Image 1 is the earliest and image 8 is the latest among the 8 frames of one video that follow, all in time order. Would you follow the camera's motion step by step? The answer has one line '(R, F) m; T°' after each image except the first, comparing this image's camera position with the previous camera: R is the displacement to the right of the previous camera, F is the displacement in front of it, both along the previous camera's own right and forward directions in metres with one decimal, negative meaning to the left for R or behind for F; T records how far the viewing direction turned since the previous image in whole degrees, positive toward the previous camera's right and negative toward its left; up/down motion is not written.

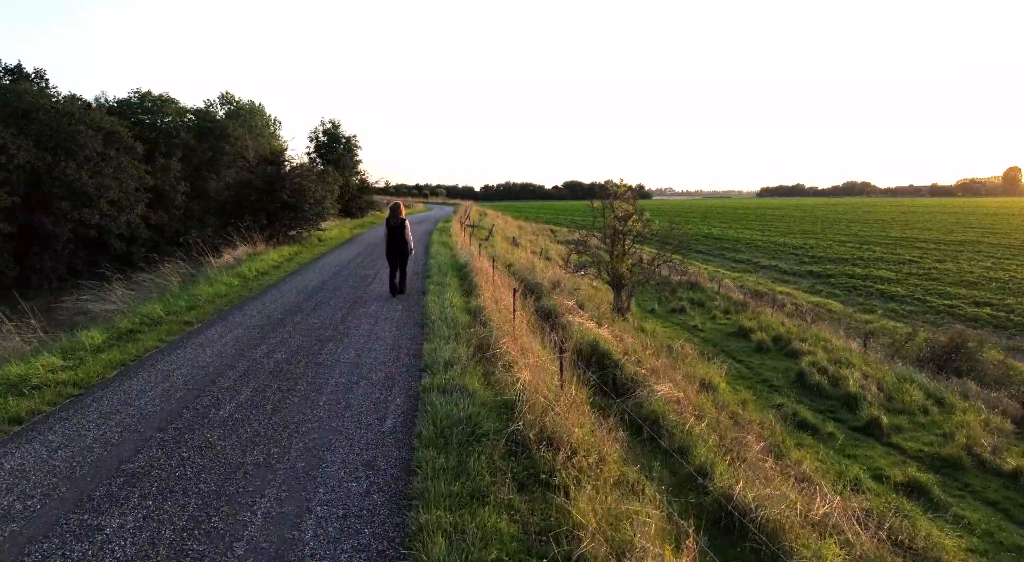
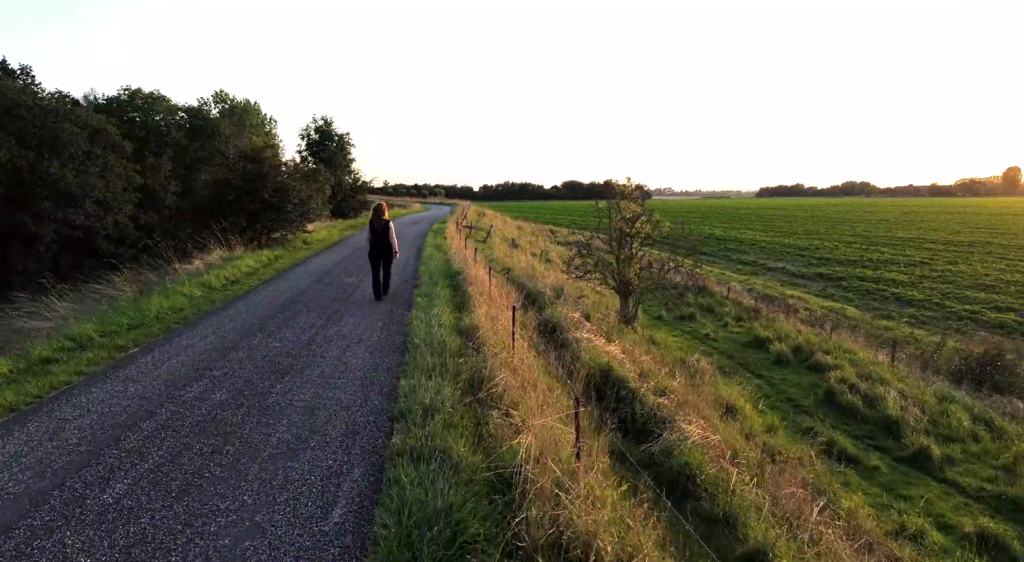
(0.0, +1.3) m; 0°
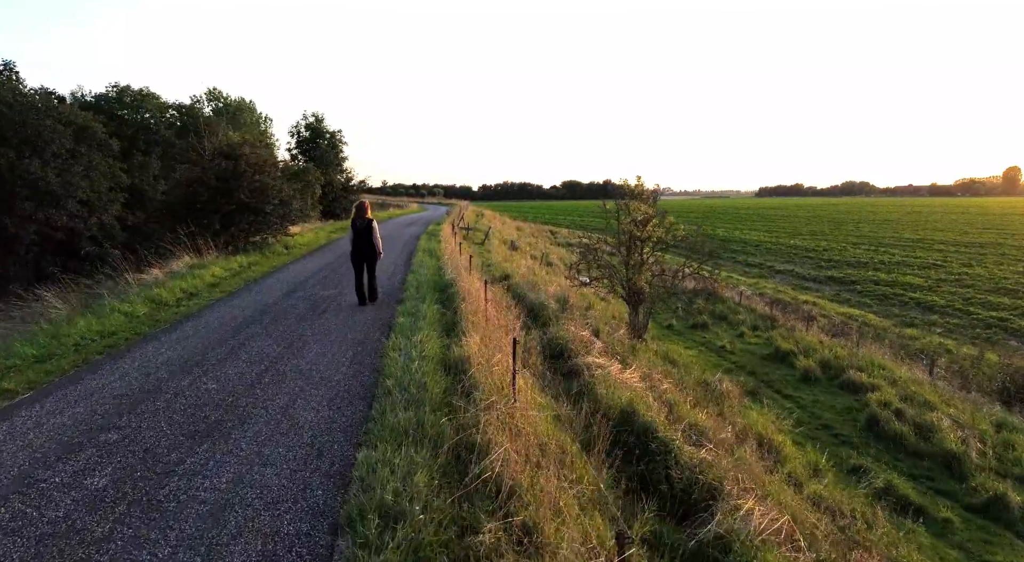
(0.0, +1.4) m; 0°
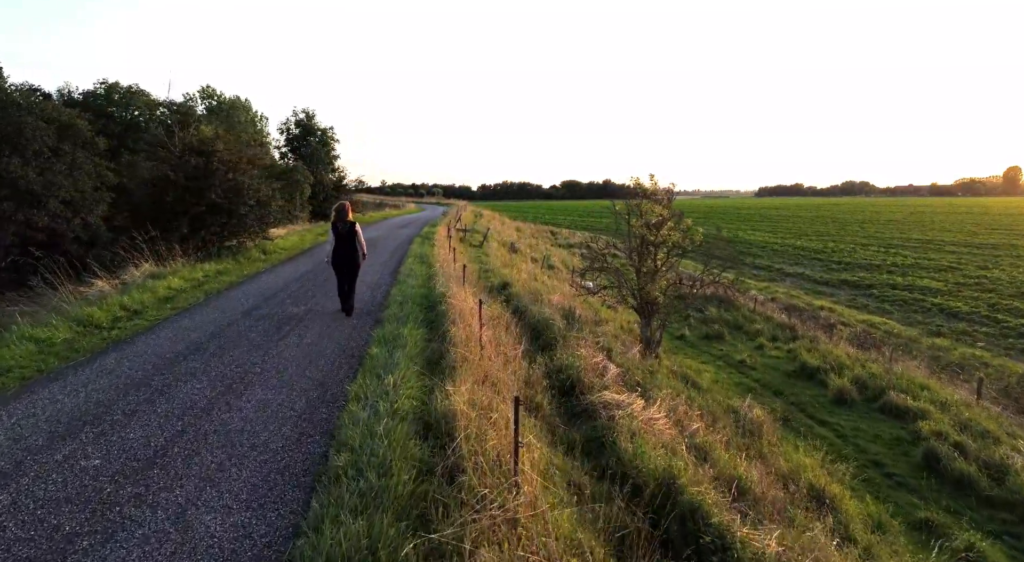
(0.0, +1.4) m; 0°
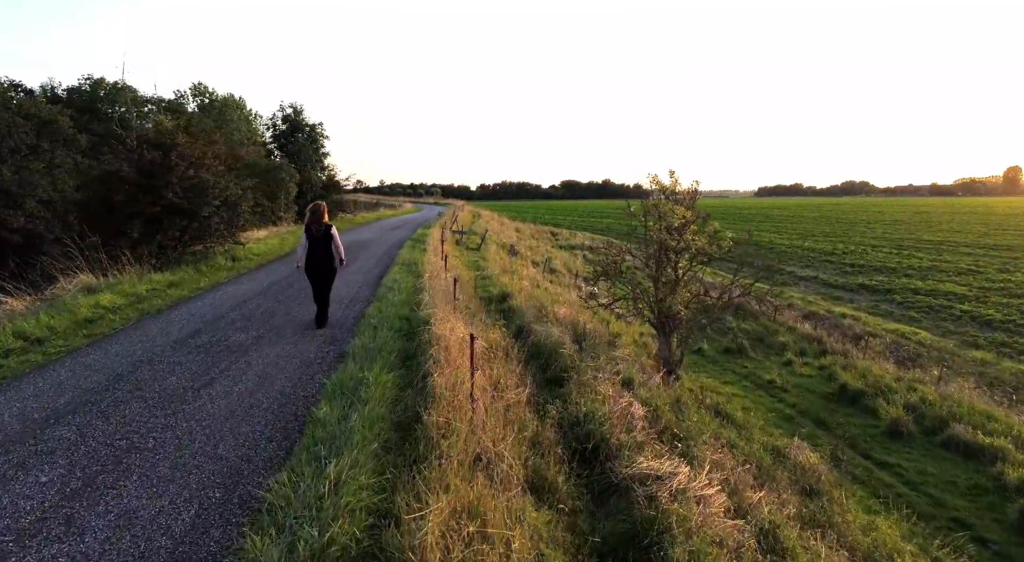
(0.0, +1.7) m; 0°
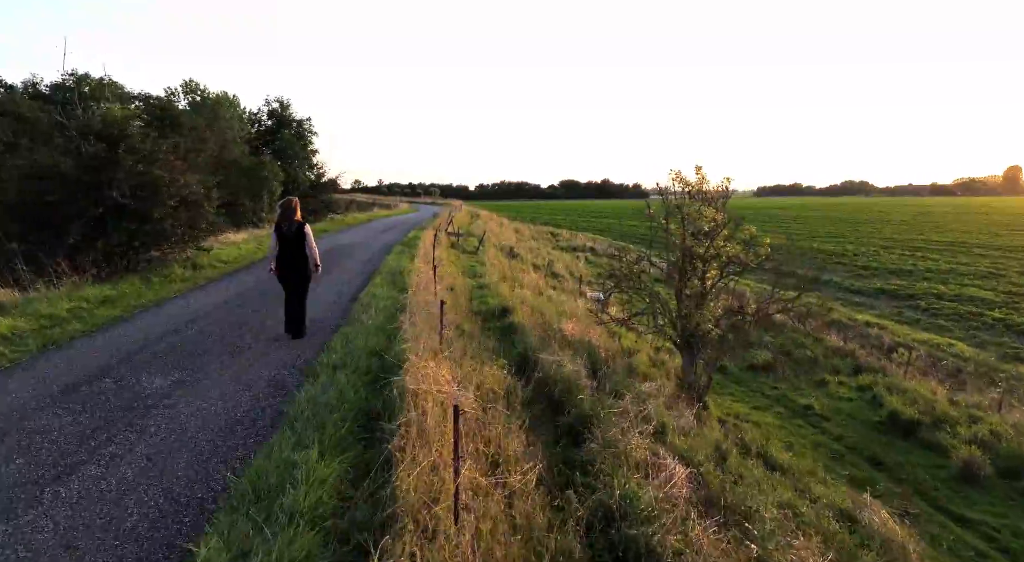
(0.0, +1.7) m; 0°
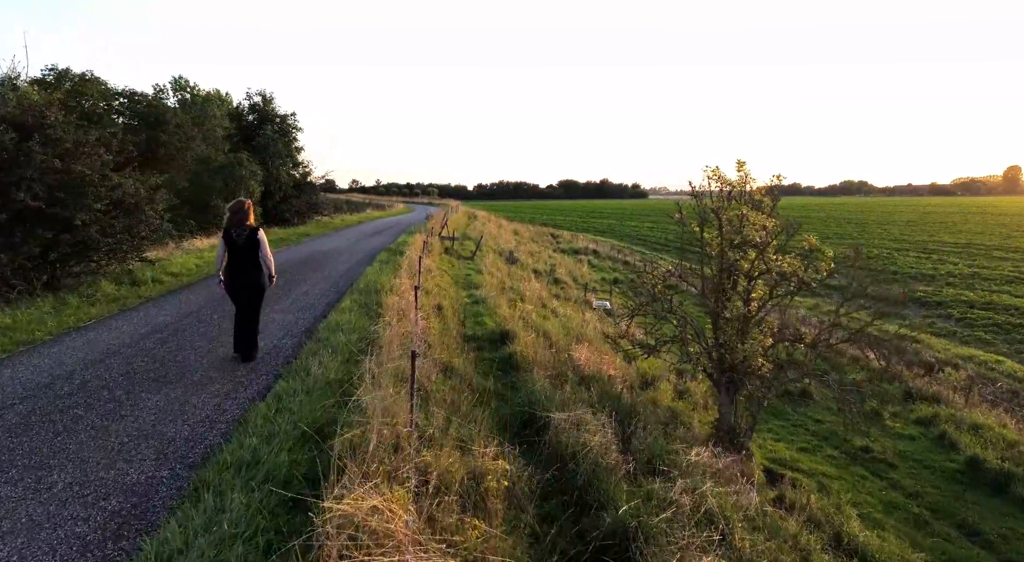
(0.0, +1.9) m; 0°
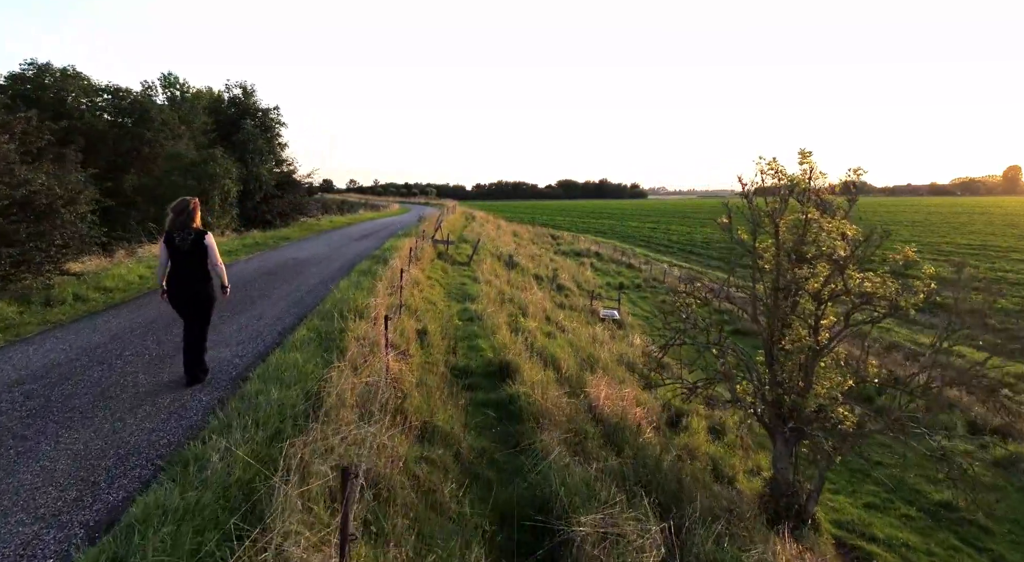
(0.0, +1.8) m; 0°
